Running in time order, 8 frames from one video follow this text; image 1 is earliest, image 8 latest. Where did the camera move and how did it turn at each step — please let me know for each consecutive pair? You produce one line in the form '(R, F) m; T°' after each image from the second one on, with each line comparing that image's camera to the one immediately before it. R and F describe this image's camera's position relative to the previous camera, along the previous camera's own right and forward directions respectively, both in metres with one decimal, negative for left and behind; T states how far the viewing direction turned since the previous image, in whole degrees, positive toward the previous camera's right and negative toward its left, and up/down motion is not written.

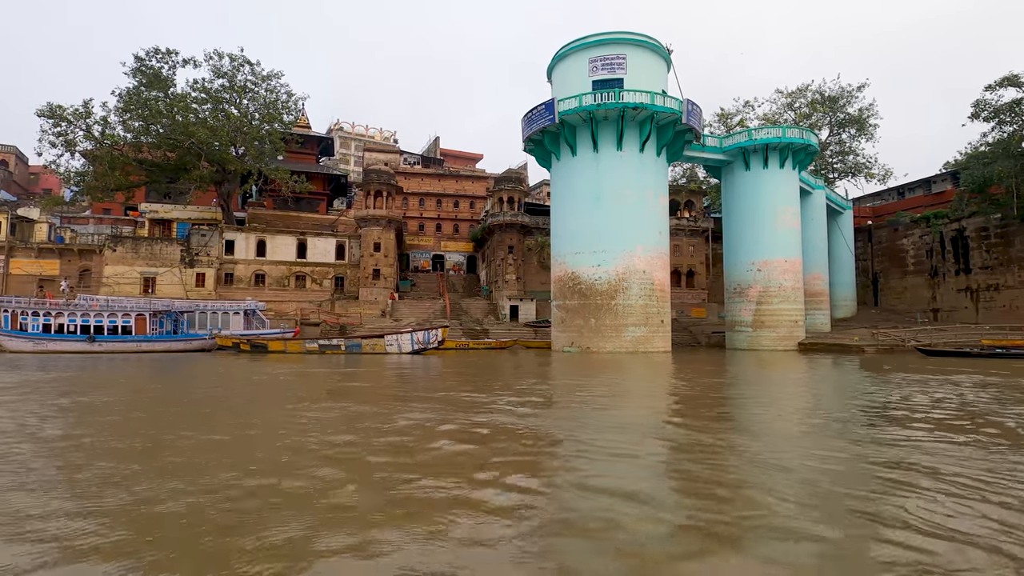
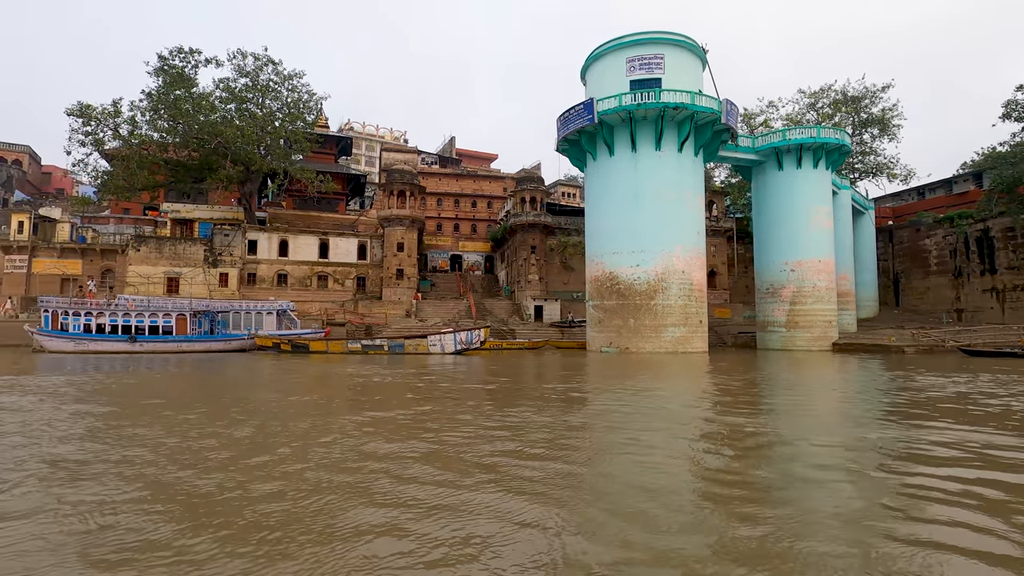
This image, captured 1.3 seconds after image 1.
(-1.5, +0.1) m; 0°
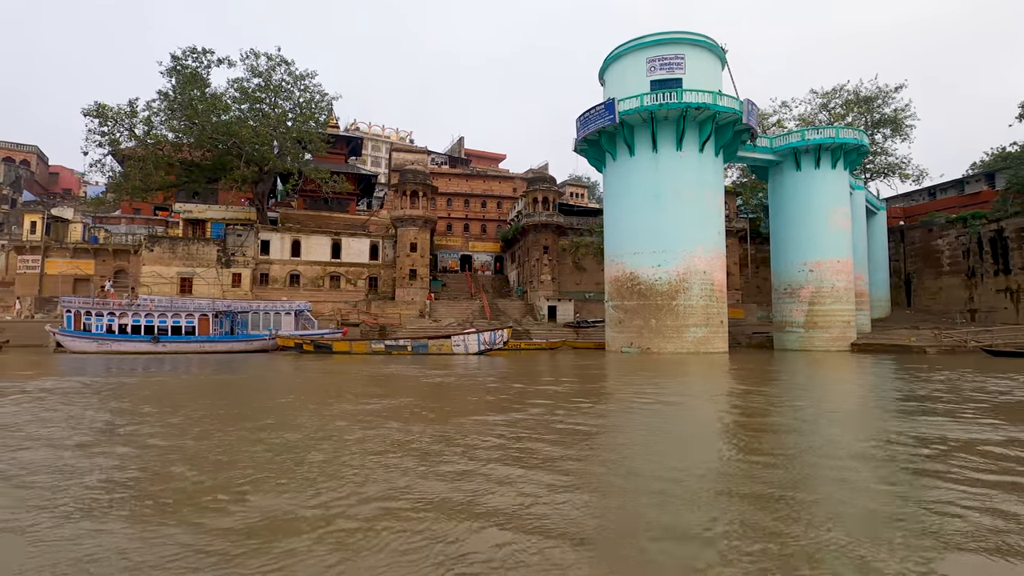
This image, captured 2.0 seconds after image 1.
(-0.8, 0.0) m; 0°
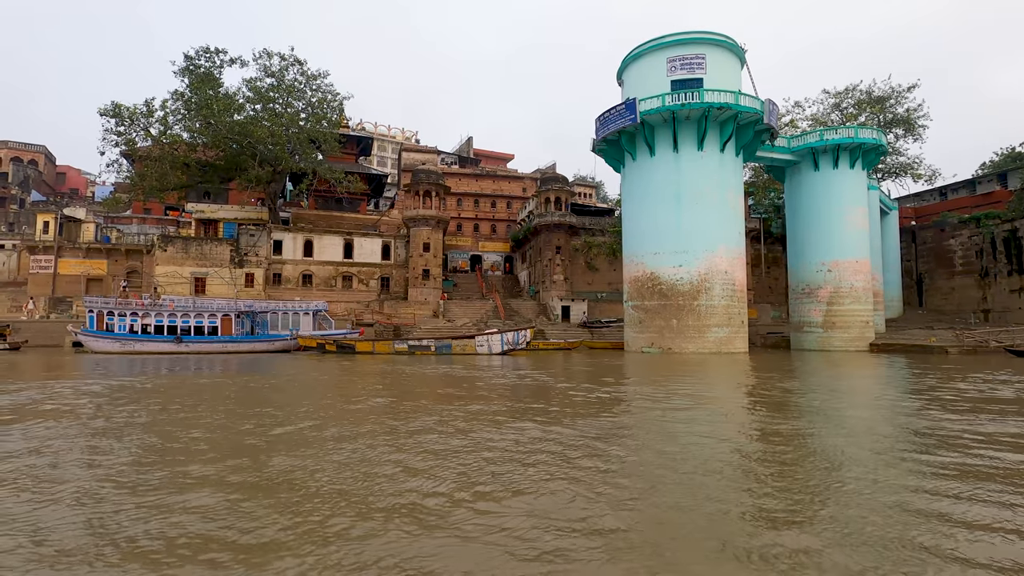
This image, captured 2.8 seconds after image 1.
(-0.8, 0.0) m; 0°
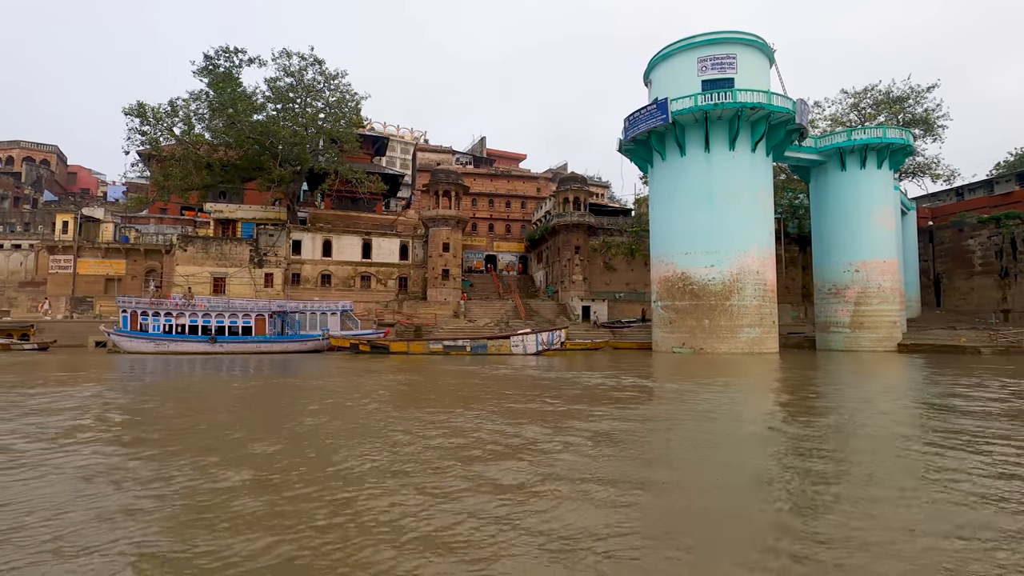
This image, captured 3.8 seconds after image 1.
(-1.2, 0.0) m; 0°
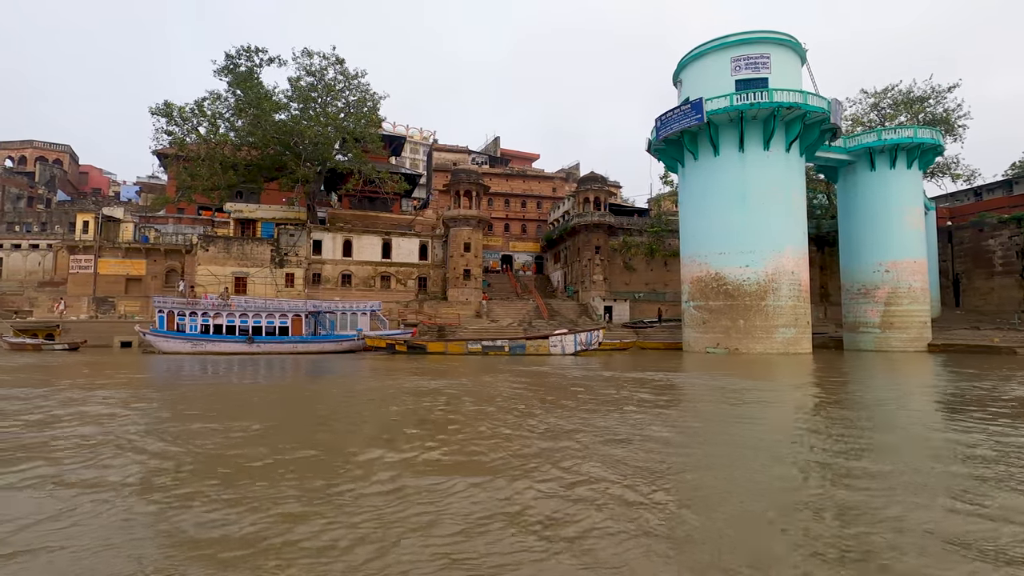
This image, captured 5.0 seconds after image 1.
(-1.3, 0.0) m; 0°
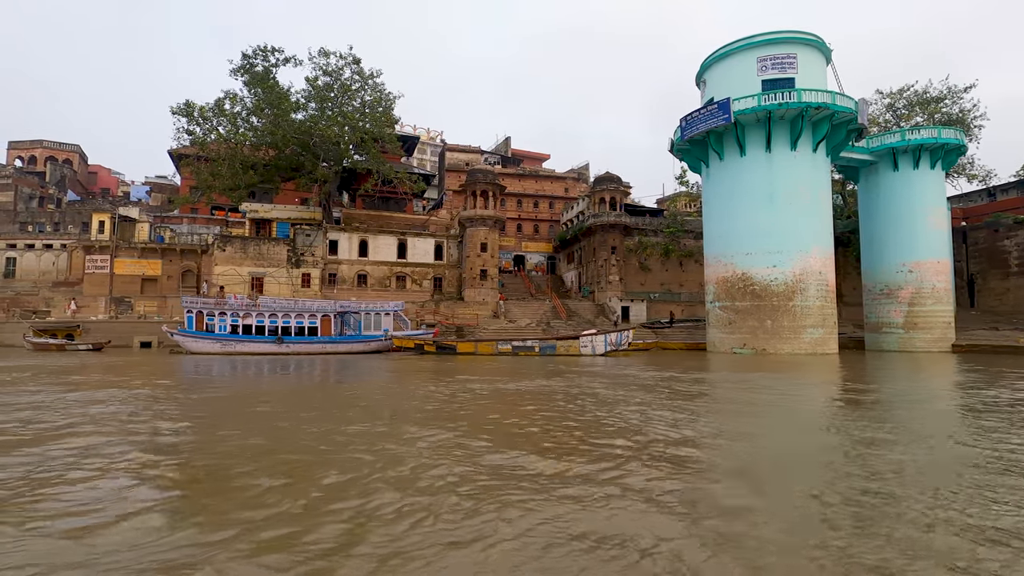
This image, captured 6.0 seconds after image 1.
(-1.0, 0.0) m; 0°
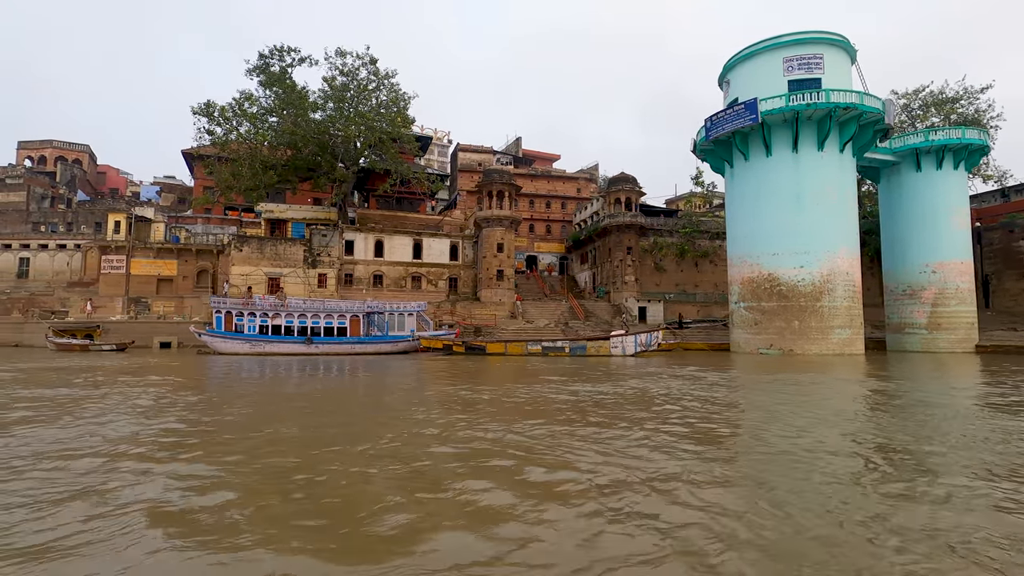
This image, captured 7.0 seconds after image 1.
(-1.0, 0.0) m; 0°
